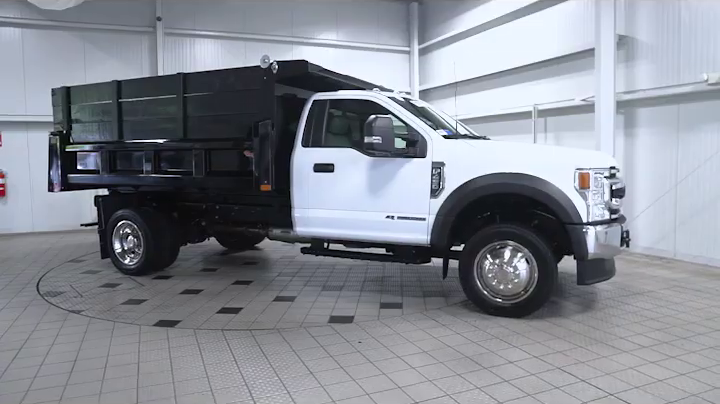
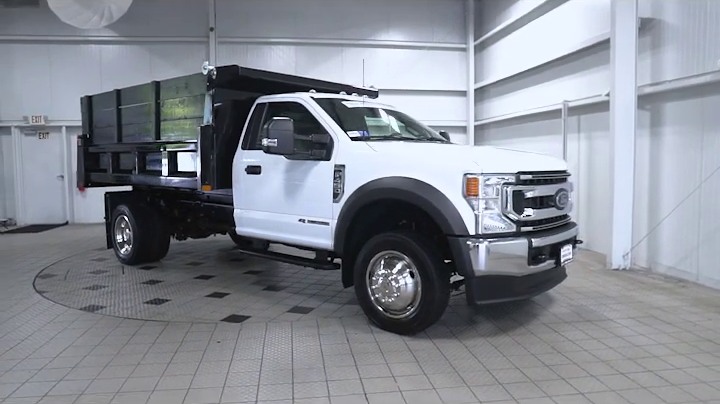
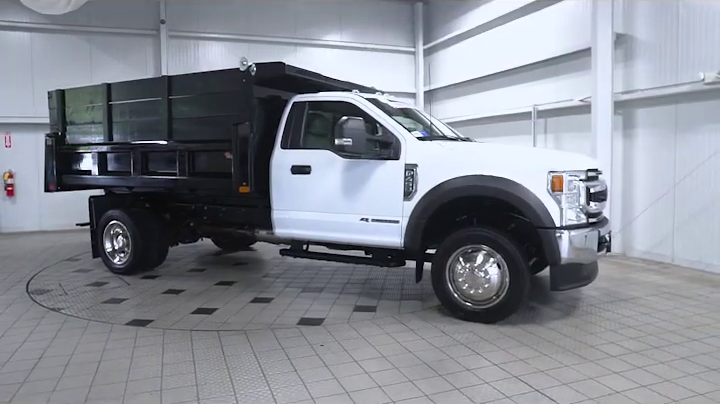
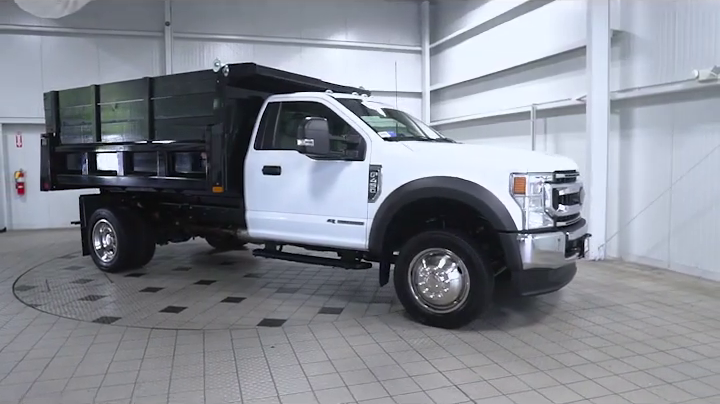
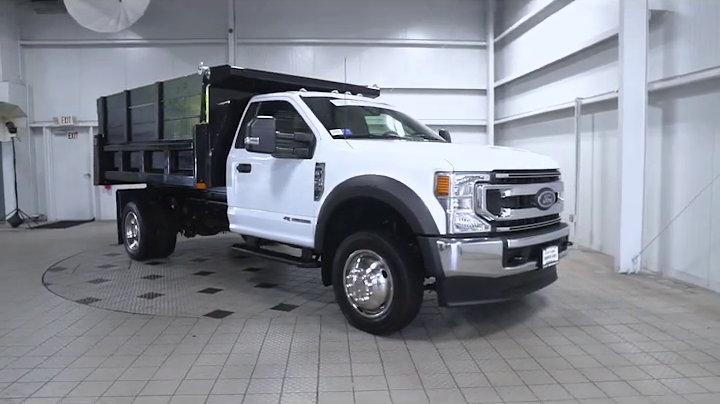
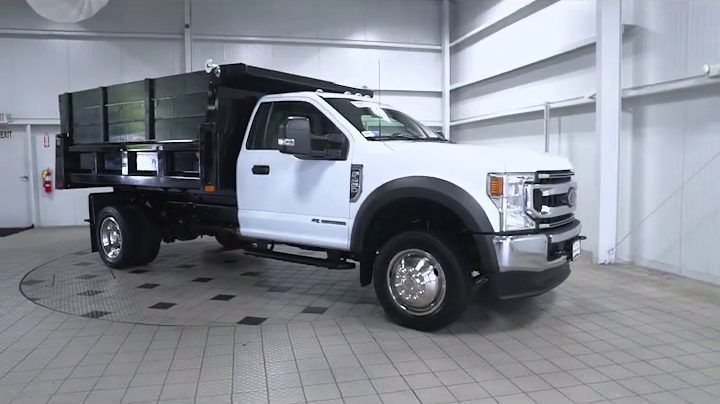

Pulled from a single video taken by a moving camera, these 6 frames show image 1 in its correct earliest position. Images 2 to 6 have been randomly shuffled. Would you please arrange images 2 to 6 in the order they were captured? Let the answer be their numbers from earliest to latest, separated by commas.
3, 4, 6, 2, 5
